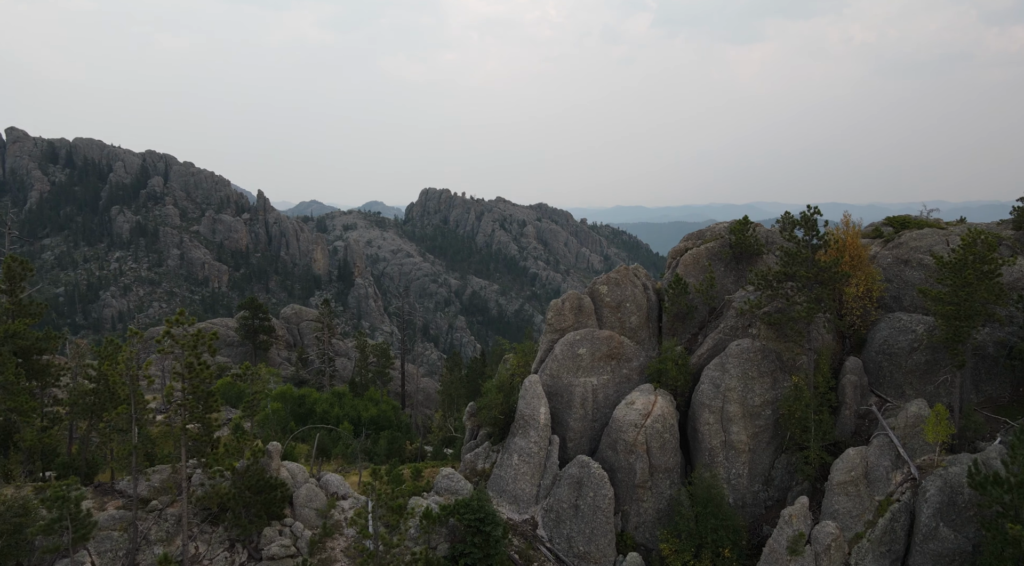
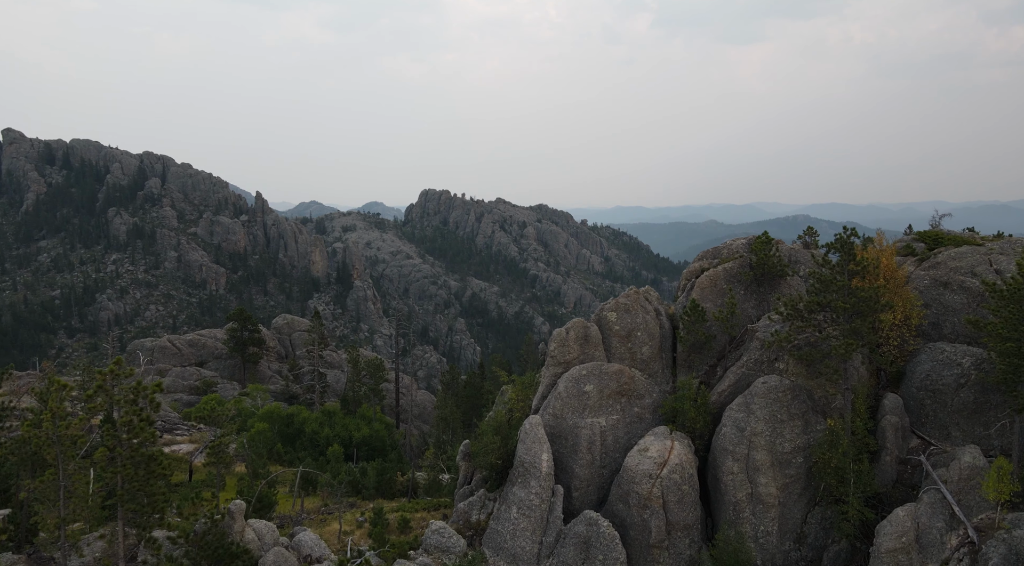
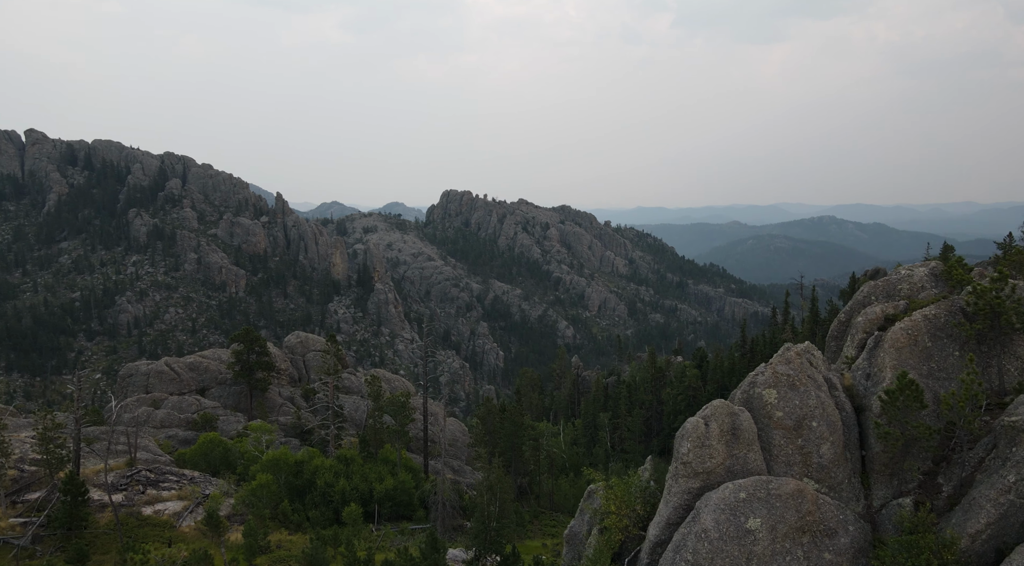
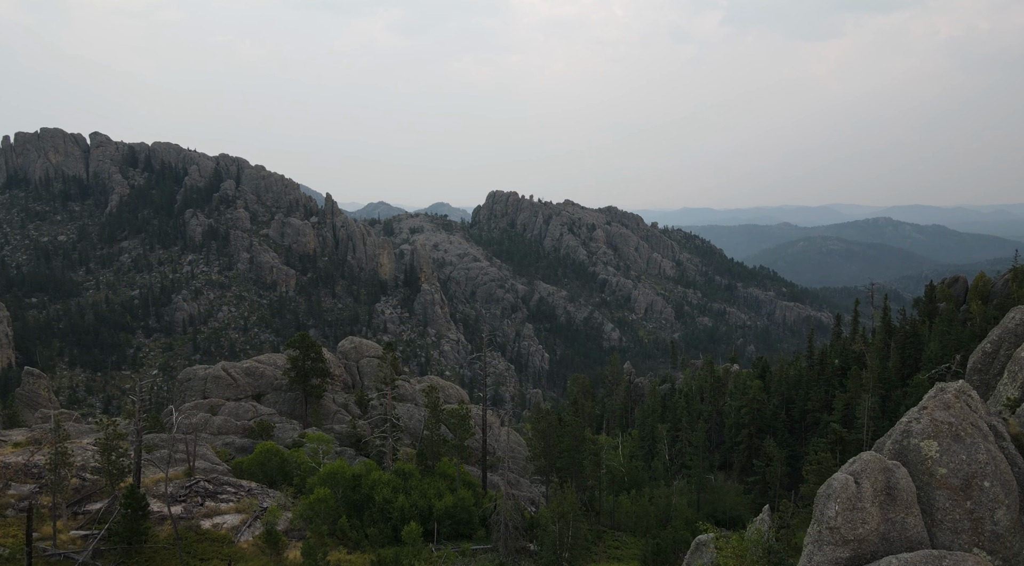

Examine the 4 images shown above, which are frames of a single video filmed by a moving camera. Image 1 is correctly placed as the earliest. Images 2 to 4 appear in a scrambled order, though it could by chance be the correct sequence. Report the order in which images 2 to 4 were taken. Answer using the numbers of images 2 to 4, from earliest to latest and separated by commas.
2, 3, 4
